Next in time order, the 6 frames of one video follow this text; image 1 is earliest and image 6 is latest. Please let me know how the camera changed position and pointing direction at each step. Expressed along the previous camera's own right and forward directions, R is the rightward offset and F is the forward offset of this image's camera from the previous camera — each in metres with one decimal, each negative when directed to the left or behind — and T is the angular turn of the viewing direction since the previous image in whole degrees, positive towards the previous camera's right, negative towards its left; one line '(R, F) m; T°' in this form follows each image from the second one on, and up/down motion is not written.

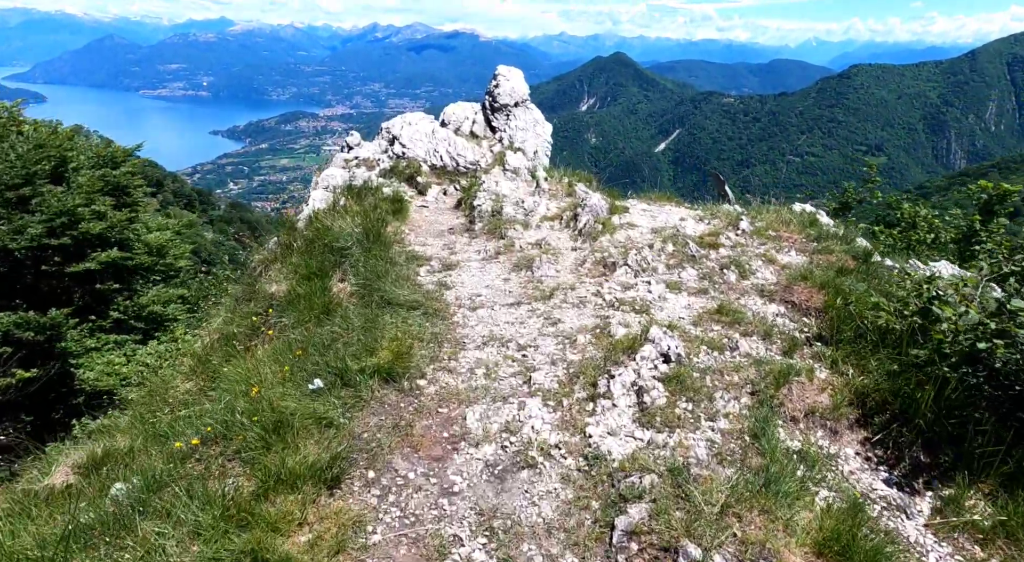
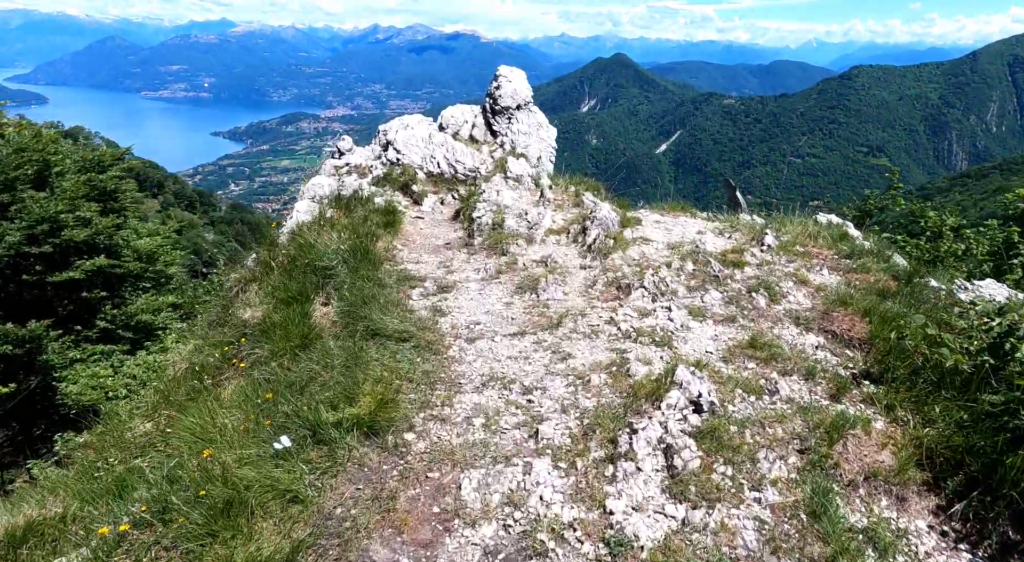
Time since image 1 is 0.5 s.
(0.0, +1.3) m; 0°
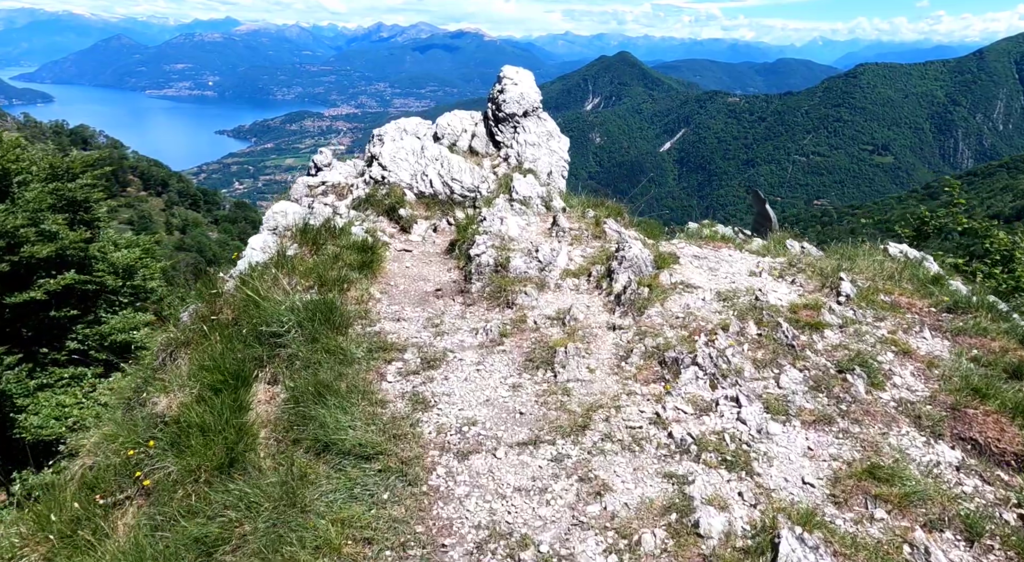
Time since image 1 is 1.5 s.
(-0.1, +2.9) m; 0°
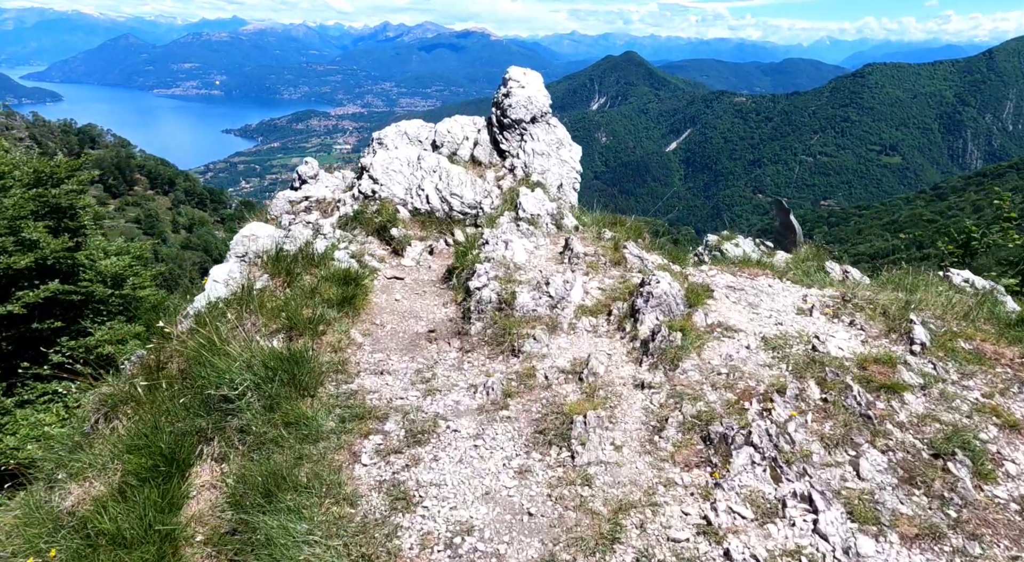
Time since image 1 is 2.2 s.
(0.0, +1.8) m; 0°
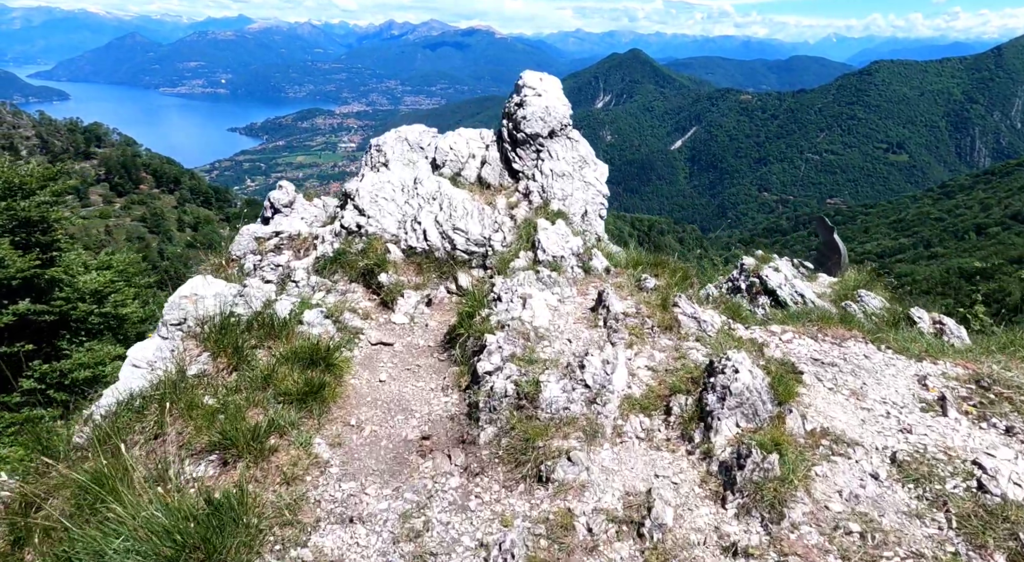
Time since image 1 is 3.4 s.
(-0.2, +2.7) m; 0°
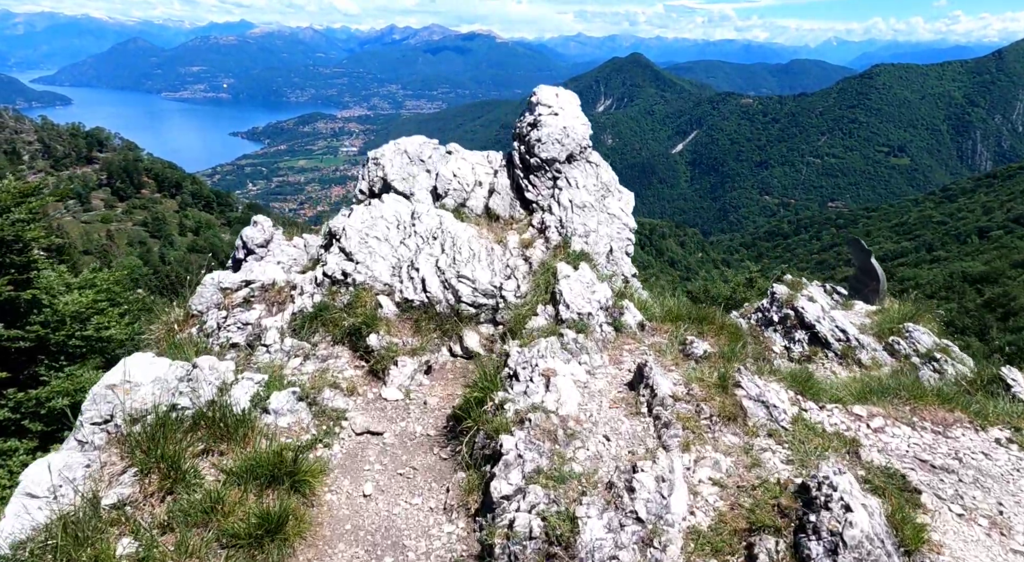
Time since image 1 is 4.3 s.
(-0.2, +1.9) m; 0°
